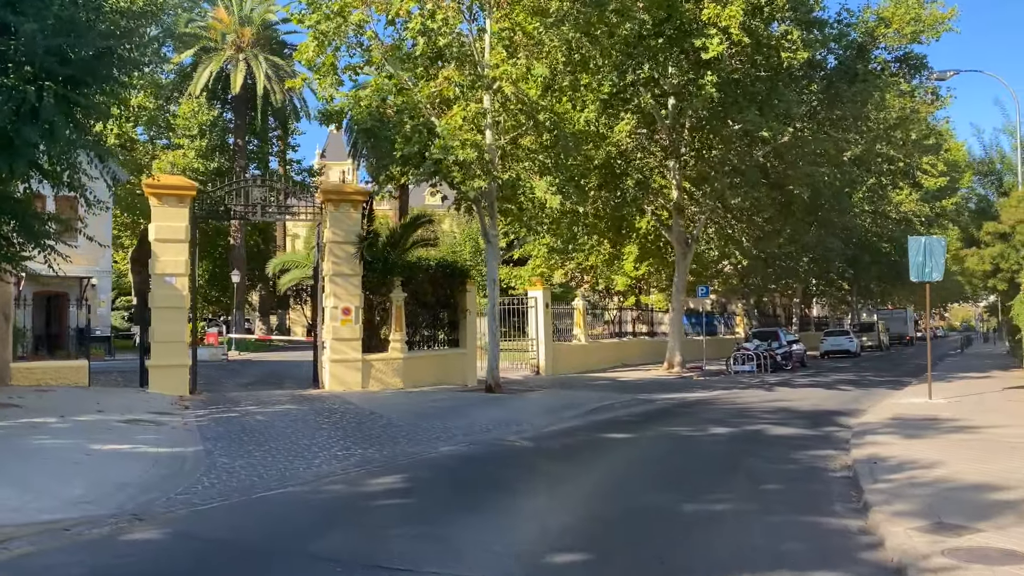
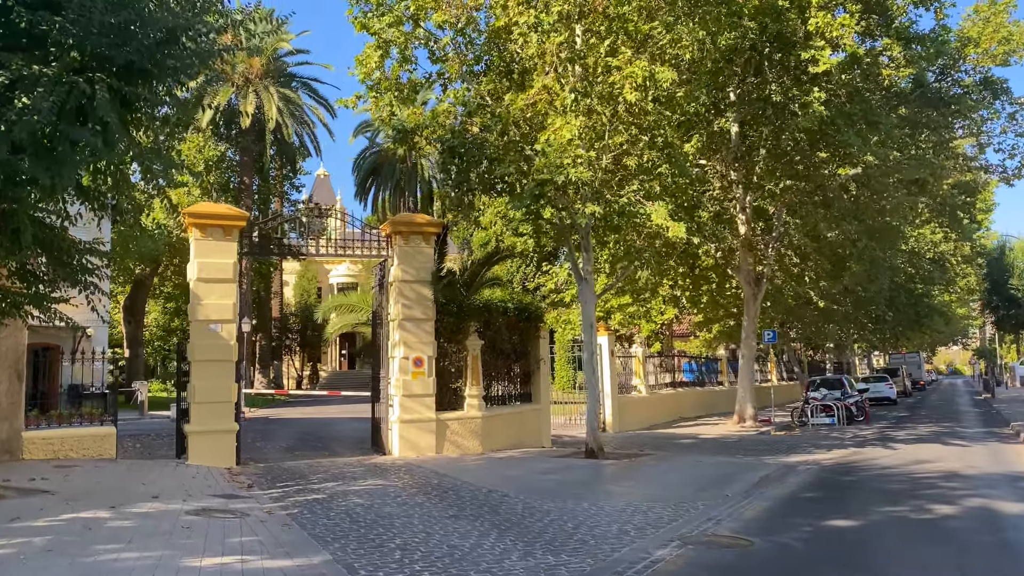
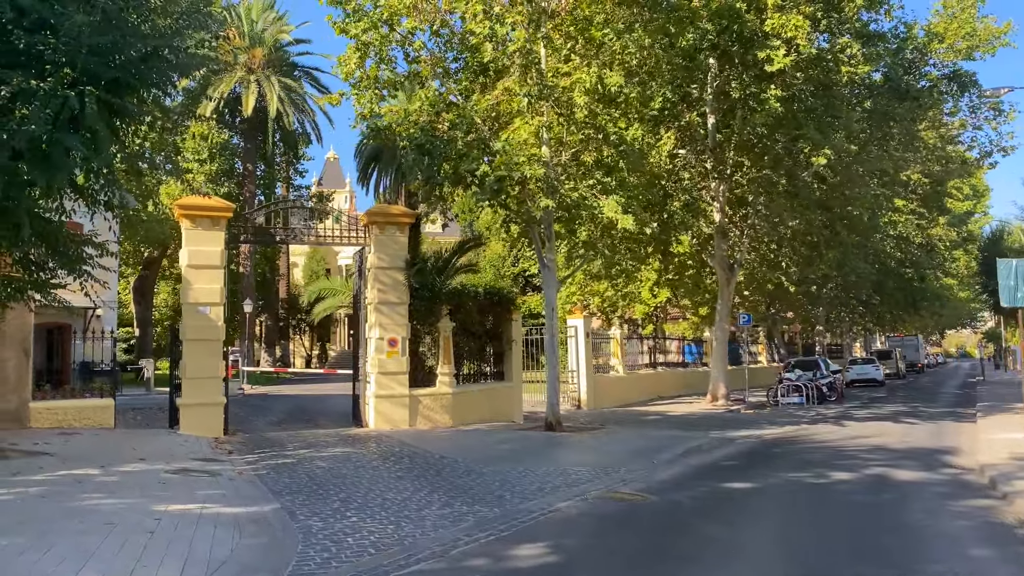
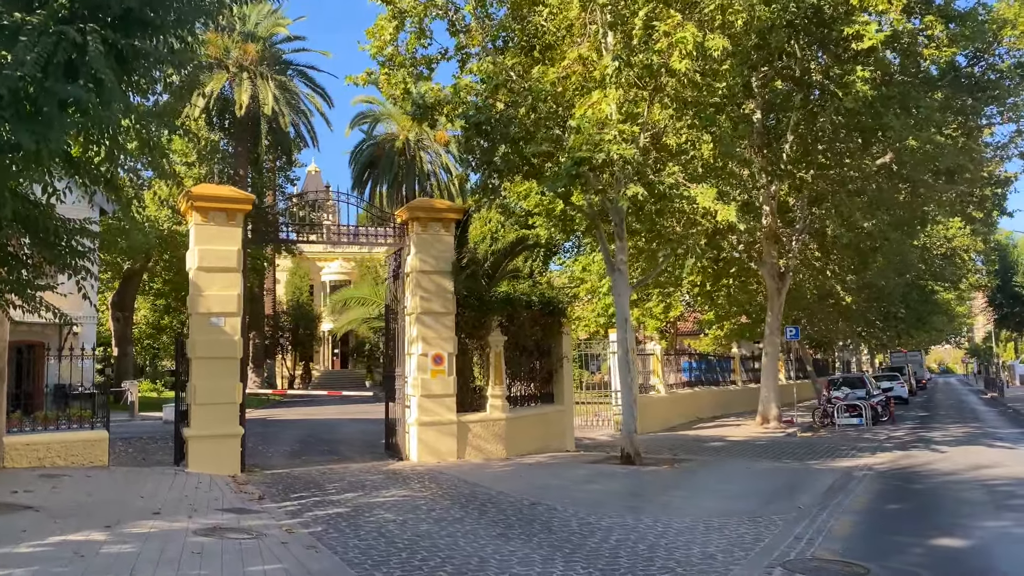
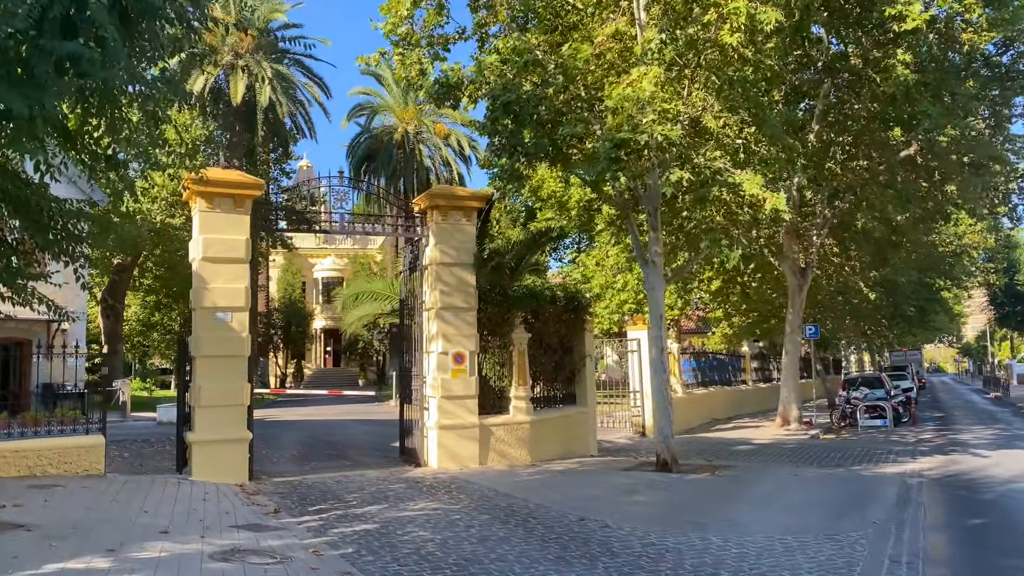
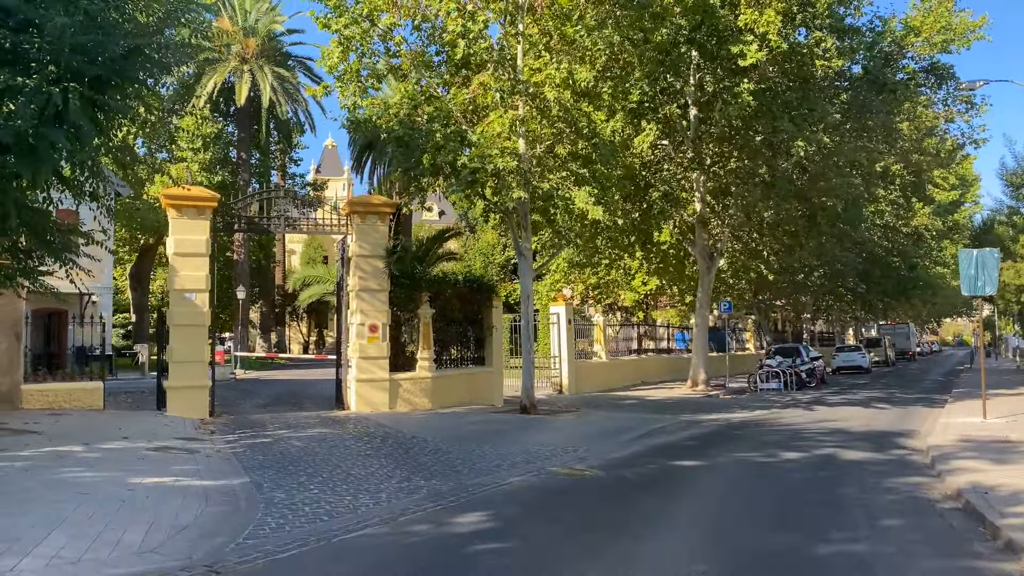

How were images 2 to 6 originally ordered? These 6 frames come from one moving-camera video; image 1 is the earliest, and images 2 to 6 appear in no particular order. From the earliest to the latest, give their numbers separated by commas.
6, 3, 2, 4, 5
